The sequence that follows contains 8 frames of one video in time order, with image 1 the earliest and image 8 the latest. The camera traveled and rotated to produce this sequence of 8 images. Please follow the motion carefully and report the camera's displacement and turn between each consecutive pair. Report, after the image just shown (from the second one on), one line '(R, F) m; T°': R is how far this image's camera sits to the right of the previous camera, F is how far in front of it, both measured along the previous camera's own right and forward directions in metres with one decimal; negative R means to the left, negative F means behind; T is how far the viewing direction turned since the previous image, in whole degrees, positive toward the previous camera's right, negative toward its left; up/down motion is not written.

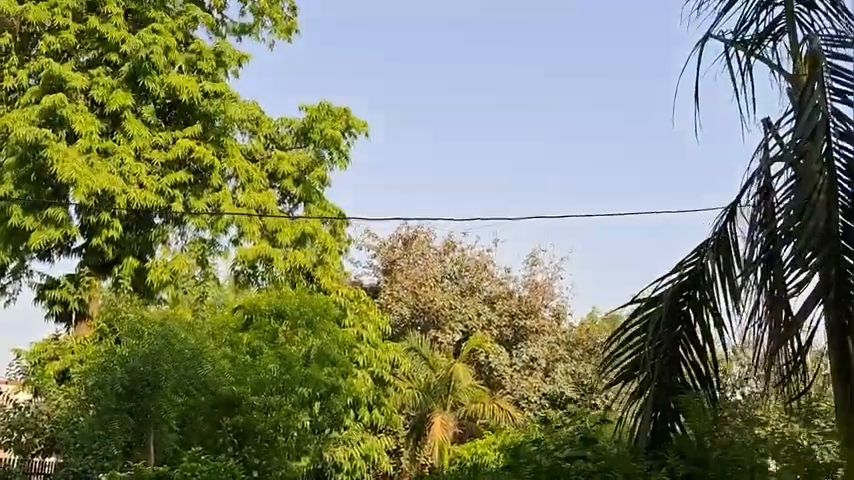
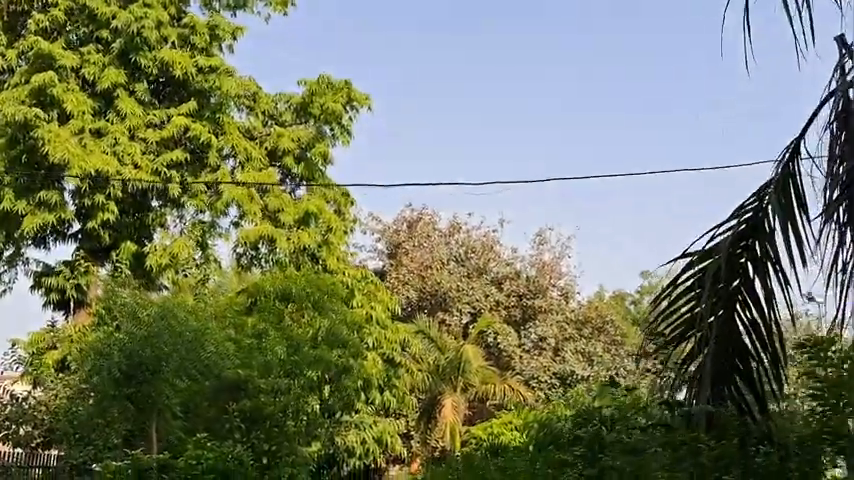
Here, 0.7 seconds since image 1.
(-0.1, +0.5) m; 0°
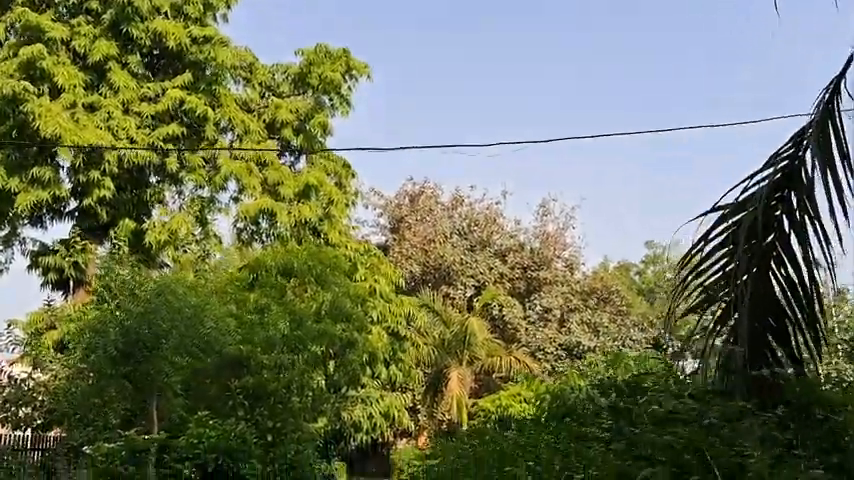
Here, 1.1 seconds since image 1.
(0.0, +0.3) m; 0°
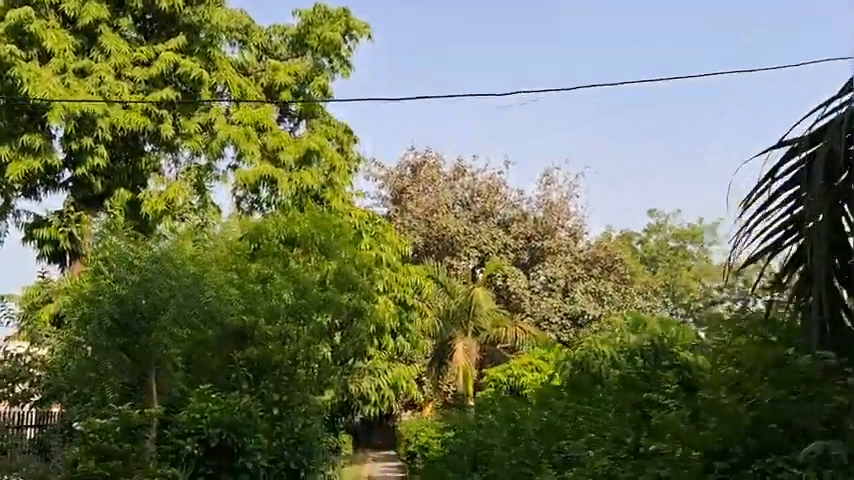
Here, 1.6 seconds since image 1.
(-0.1, +0.4) m; 0°
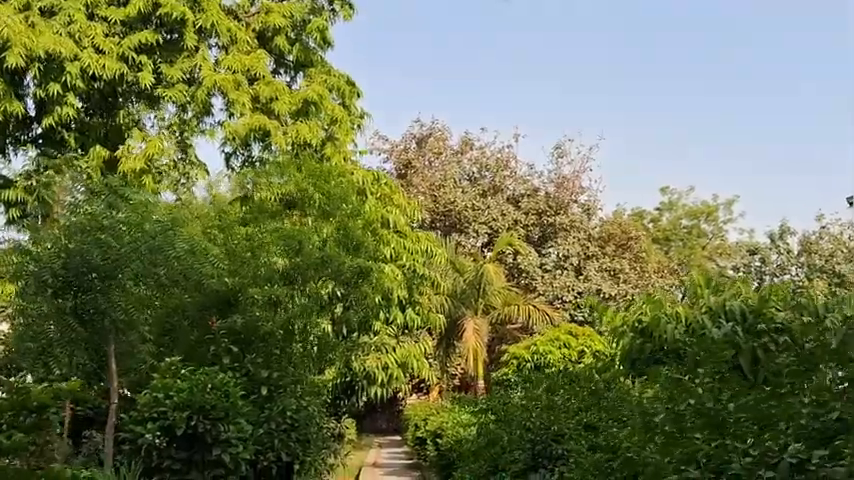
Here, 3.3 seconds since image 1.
(-0.1, +1.3) m; 0°
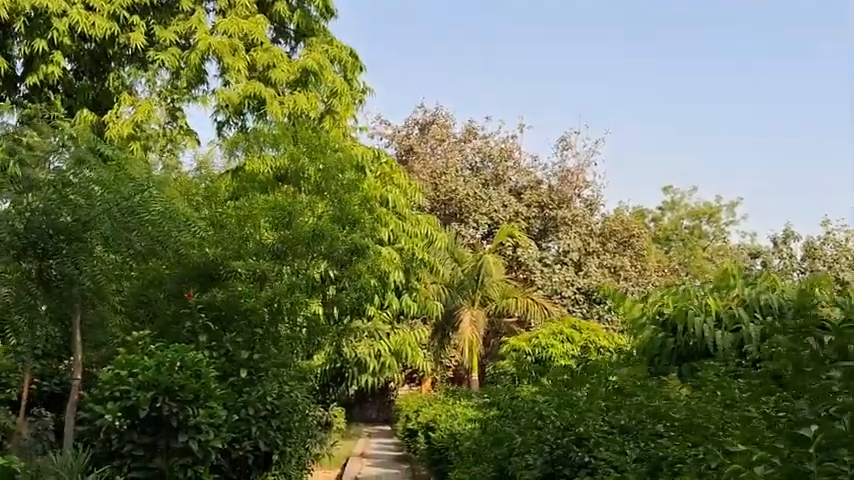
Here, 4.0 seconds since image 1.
(0.0, +0.5) m; 0°
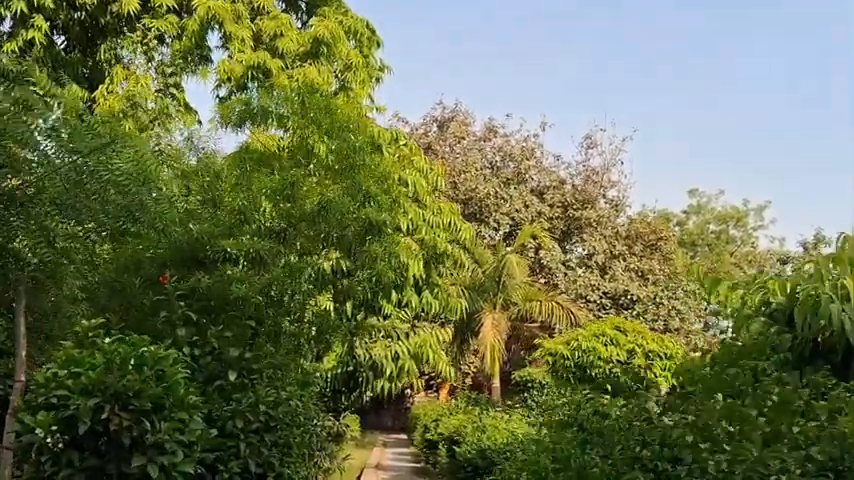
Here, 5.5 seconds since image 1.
(-0.1, +1.1) m; -1°
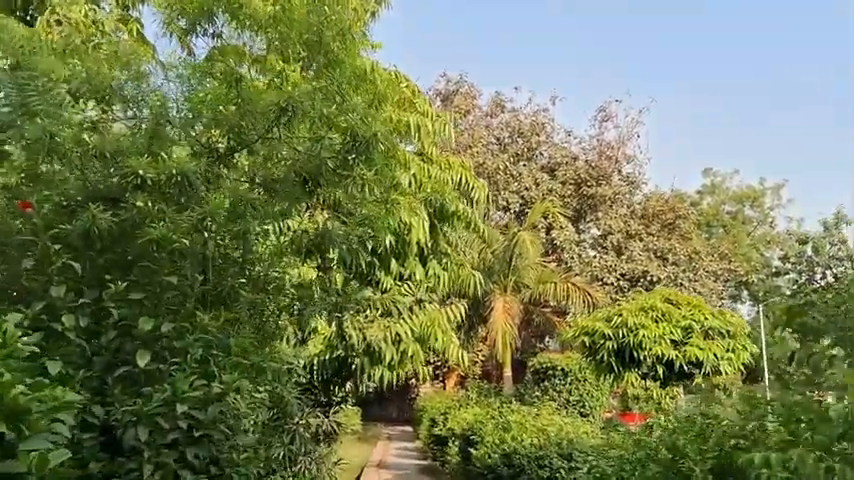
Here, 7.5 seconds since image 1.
(0.0, +1.6) m; 0°
